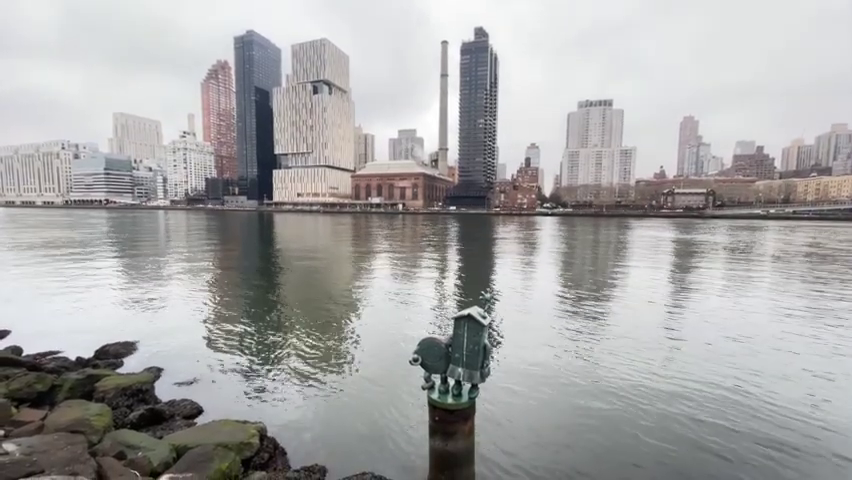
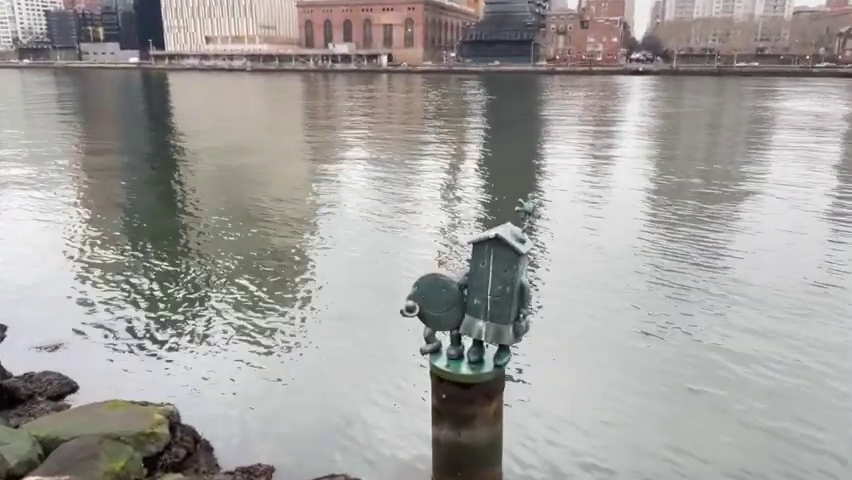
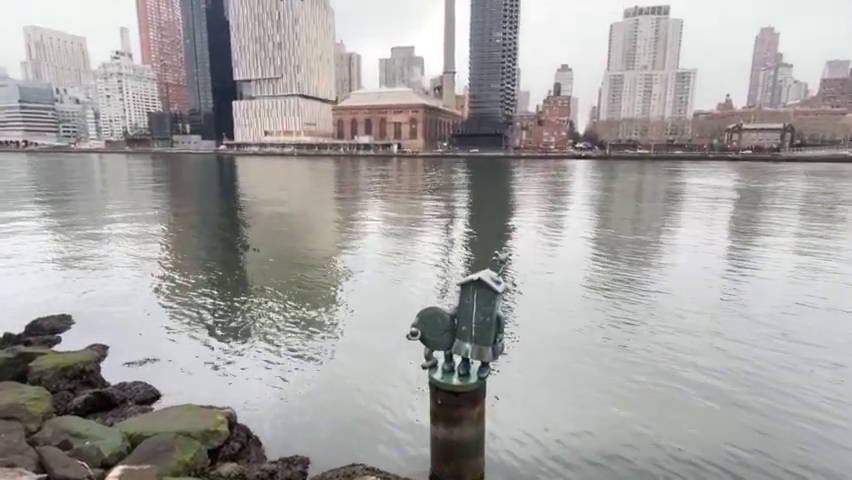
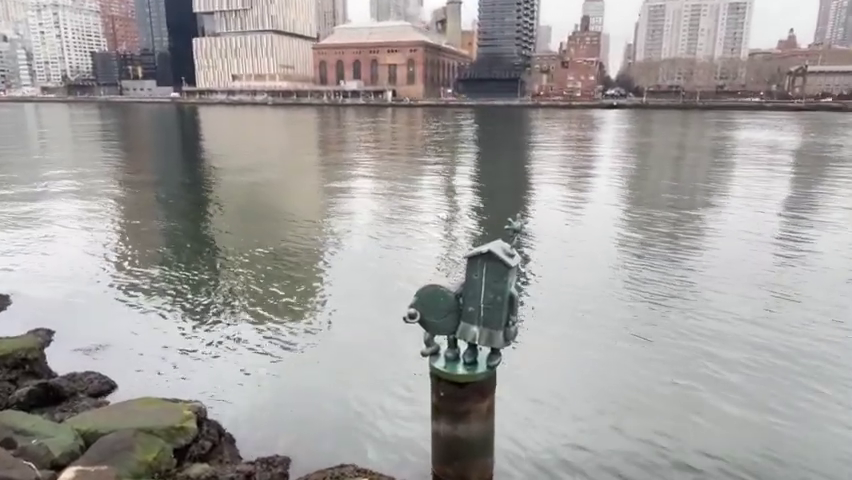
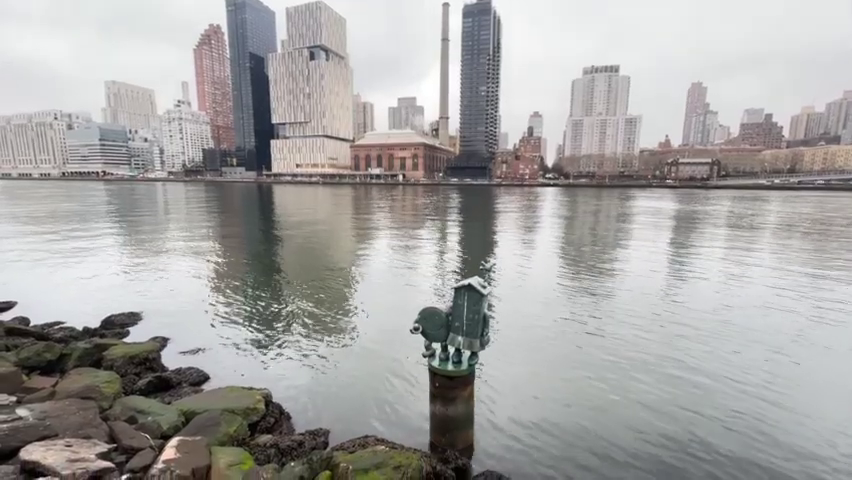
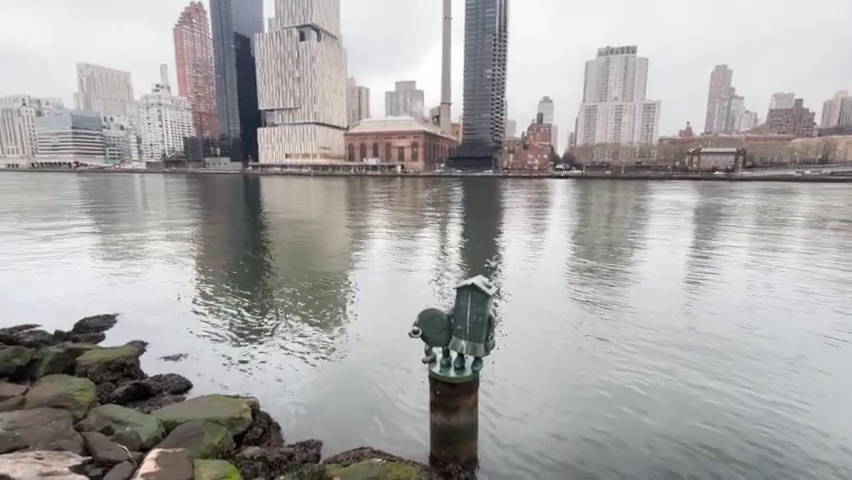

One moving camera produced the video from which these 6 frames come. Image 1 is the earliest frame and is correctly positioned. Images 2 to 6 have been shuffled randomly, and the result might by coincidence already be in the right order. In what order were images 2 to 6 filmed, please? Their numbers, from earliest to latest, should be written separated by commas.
5, 6, 3, 4, 2
